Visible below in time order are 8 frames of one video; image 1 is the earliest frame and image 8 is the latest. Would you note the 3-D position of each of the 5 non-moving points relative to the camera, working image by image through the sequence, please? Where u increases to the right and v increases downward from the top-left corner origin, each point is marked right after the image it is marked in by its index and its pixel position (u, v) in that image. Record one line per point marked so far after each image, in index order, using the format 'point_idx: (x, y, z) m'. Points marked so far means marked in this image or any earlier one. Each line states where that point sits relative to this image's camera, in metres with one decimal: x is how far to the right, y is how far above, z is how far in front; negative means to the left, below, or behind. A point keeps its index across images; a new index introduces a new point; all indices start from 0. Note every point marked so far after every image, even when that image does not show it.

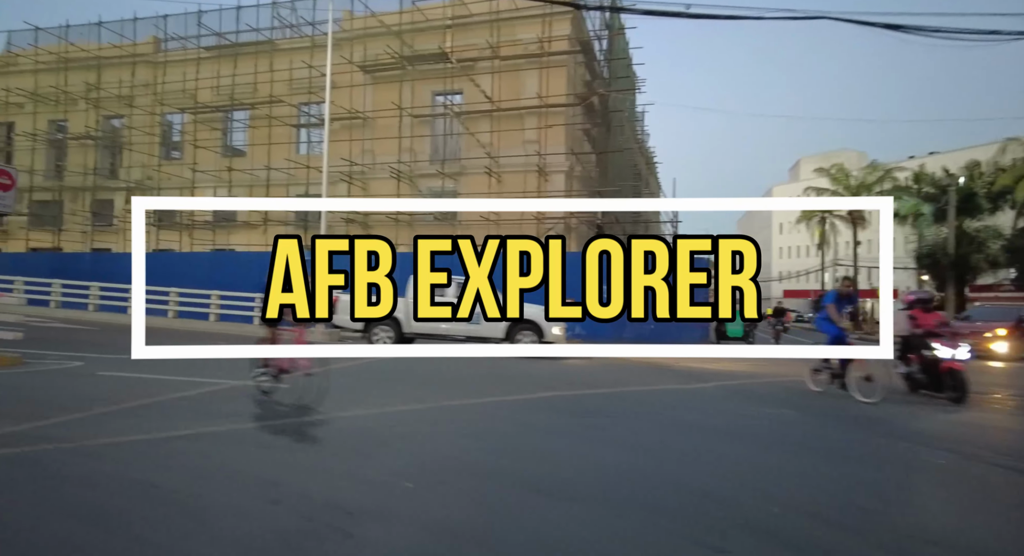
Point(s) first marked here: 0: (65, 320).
0: (-12.6, -1.2, +17.6) m
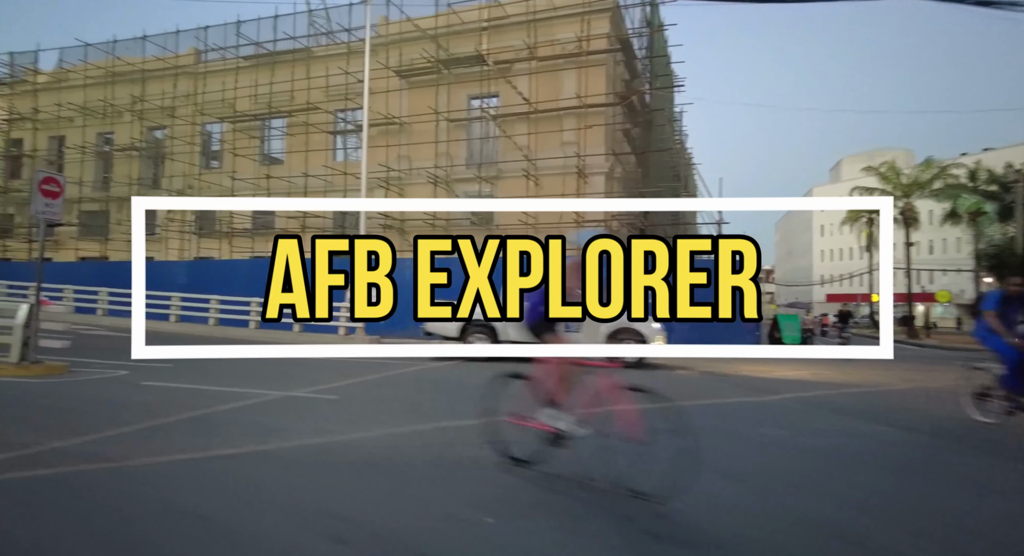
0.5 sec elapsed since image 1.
0: (-11.4, -1.5, +17.8) m
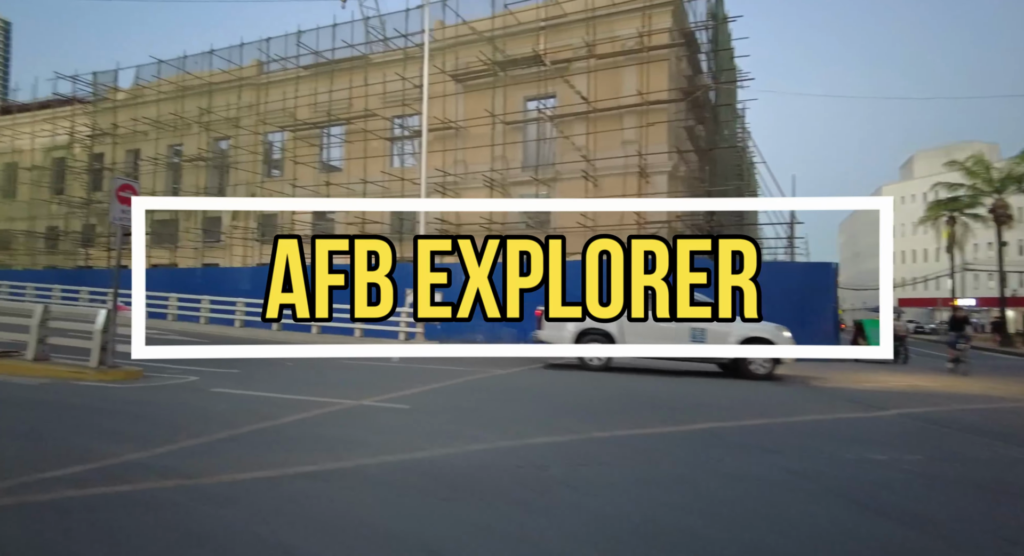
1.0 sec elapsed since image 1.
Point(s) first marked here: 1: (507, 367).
0: (-9.7, -1.6, +18.2) m
1: (0.0, -1.9, +12.6) m
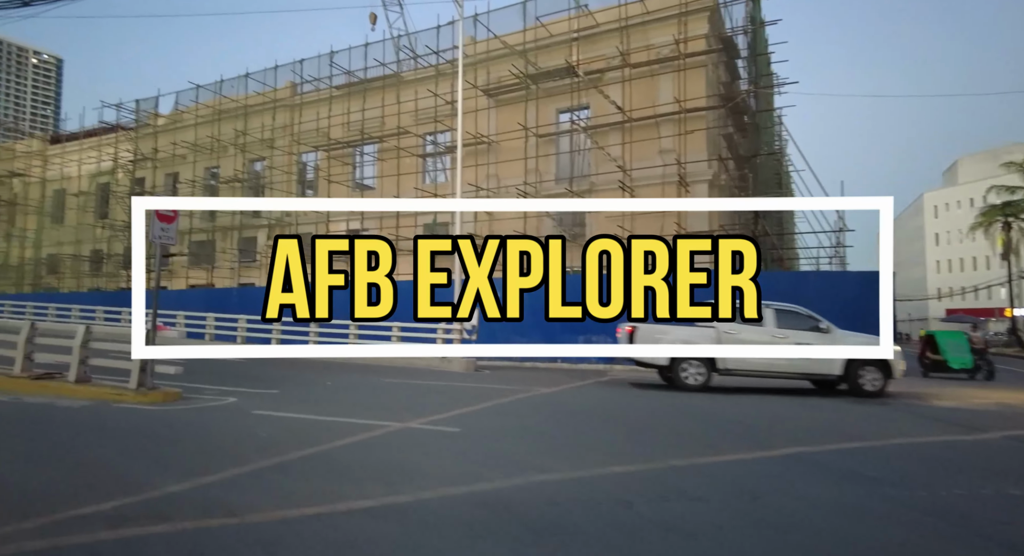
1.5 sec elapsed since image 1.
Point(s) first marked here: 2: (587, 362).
0: (-8.6, -2.2, +18.2) m
1: (+0.8, -2.2, +12.1) m
2: (+2.2, -2.6, +18.8) m
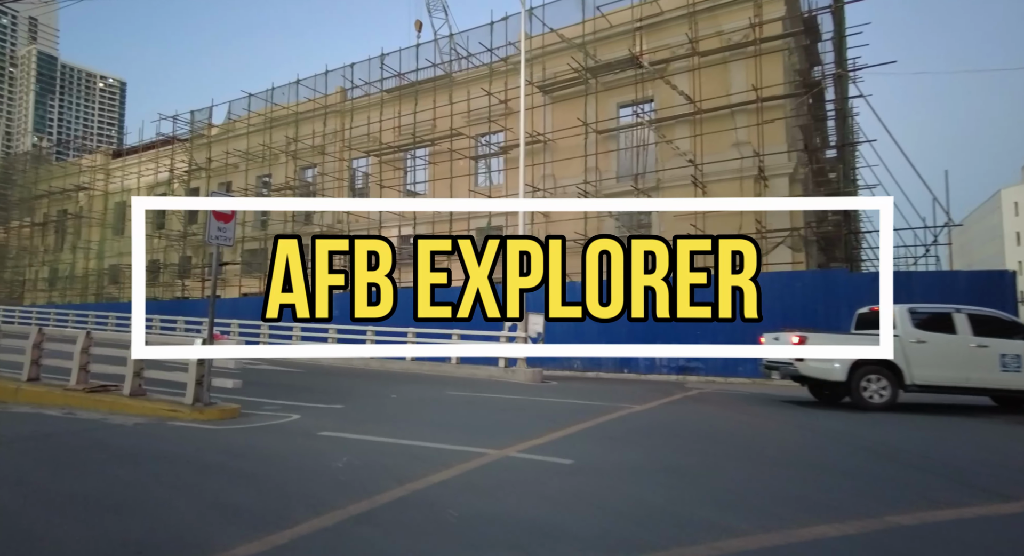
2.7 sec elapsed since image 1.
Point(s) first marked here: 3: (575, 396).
0: (-6.7, -2.4, +17.7) m
1: (+2.2, -2.2, +10.9) m
2: (+4.1, -2.7, +17.5) m
3: (+1.2, -2.3, +11.7) m
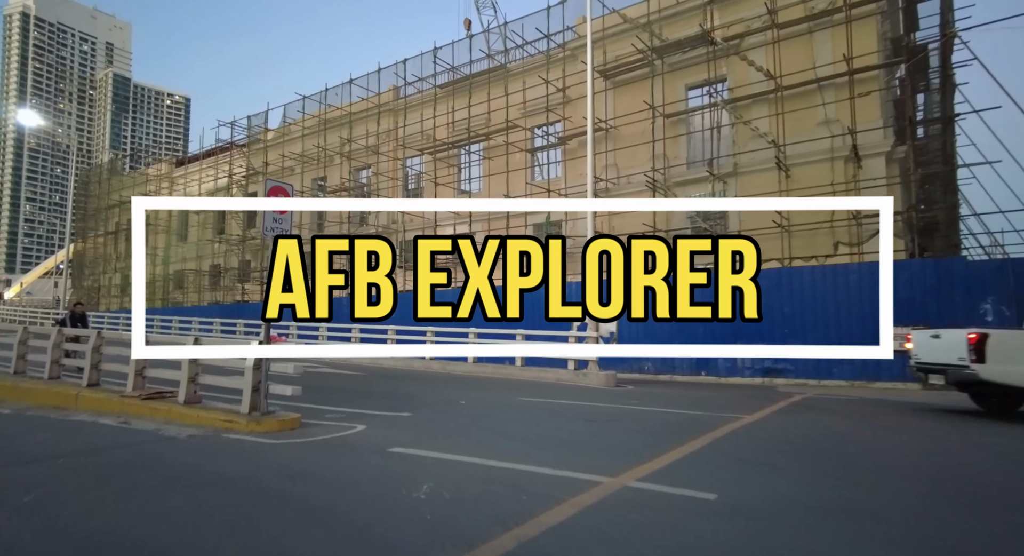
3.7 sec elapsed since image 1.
0: (-4.9, -2.4, +17.1) m
1: (+3.5, -2.1, +9.6) m
2: (+5.9, -2.5, +16.1) m
3: (+2.5, -2.1, +10.5) m
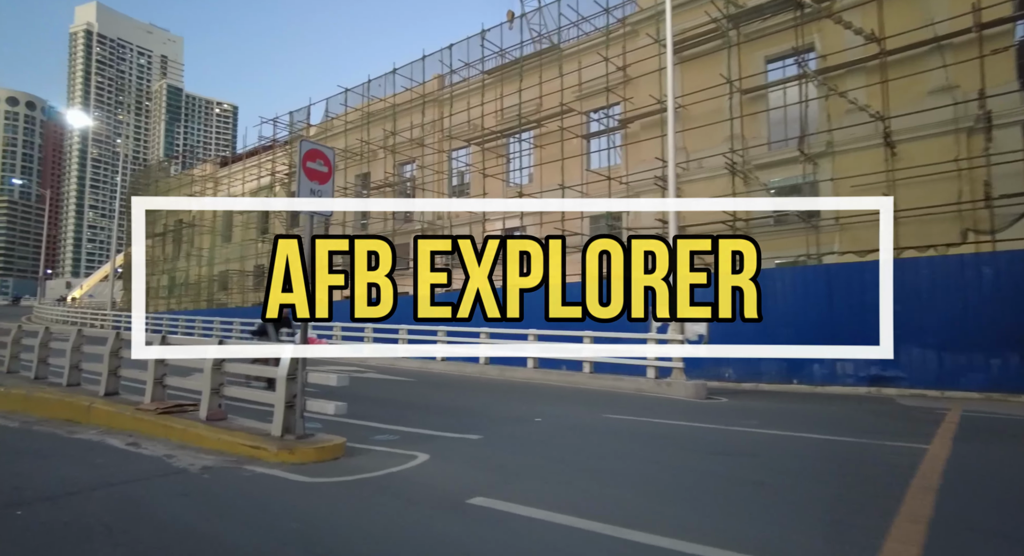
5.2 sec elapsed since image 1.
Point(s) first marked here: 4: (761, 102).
0: (-3.3, -2.3, +15.6) m
1: (+4.6, -1.9, +7.6) m
2: (+7.4, -2.4, +13.9) m
3: (+3.7, -2.0, +8.6) m
4: (+7.0, +4.9, +17.4) m
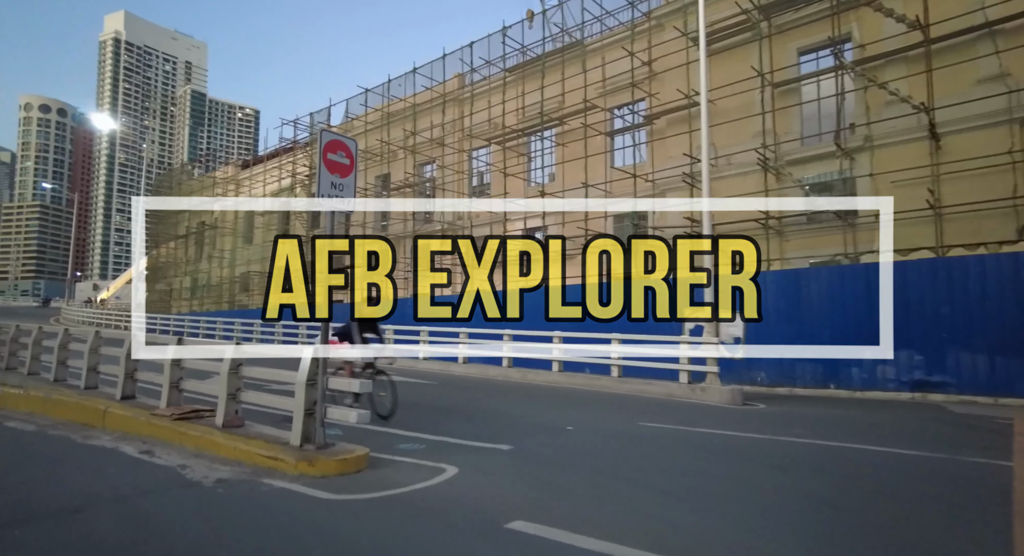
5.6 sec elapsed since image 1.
0: (-2.7, -2.3, +15.2) m
1: (+4.9, -1.9, +7.0) m
2: (+7.9, -2.4, +13.2) m
3: (+4.1, -2.0, +8.0) m
4: (+7.6, +4.9, +16.7) m
